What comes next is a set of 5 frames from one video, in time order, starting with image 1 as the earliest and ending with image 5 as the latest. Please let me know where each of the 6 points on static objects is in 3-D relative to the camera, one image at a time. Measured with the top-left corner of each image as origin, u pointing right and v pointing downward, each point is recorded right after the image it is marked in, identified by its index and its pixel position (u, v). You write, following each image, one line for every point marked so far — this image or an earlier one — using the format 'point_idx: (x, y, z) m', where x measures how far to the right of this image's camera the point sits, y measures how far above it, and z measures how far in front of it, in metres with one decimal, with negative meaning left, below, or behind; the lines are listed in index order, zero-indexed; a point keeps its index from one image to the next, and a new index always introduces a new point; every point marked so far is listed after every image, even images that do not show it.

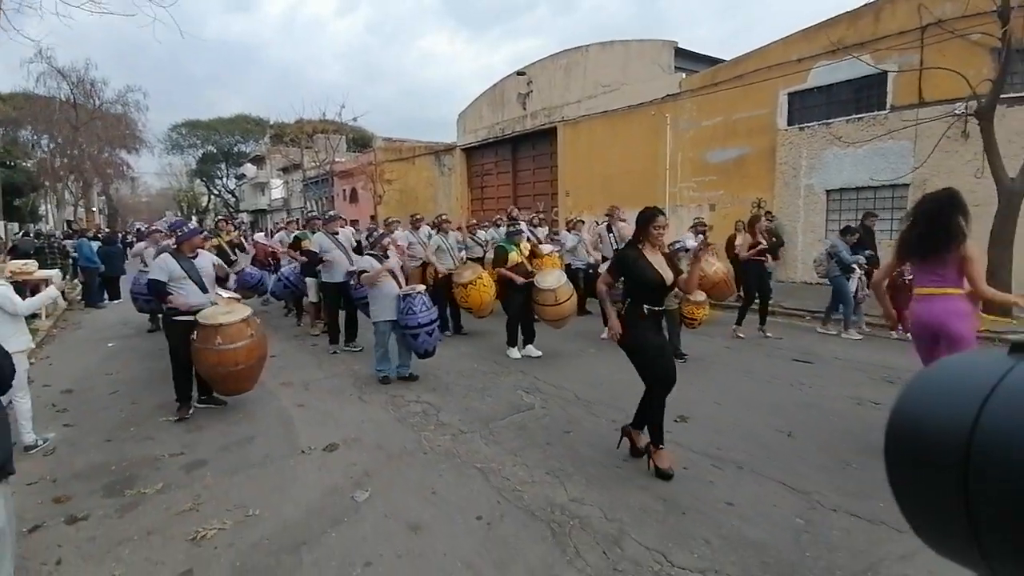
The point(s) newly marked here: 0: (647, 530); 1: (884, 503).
0: (+0.8, -1.5, +3.5) m
1: (+2.5, -1.5, +3.7) m
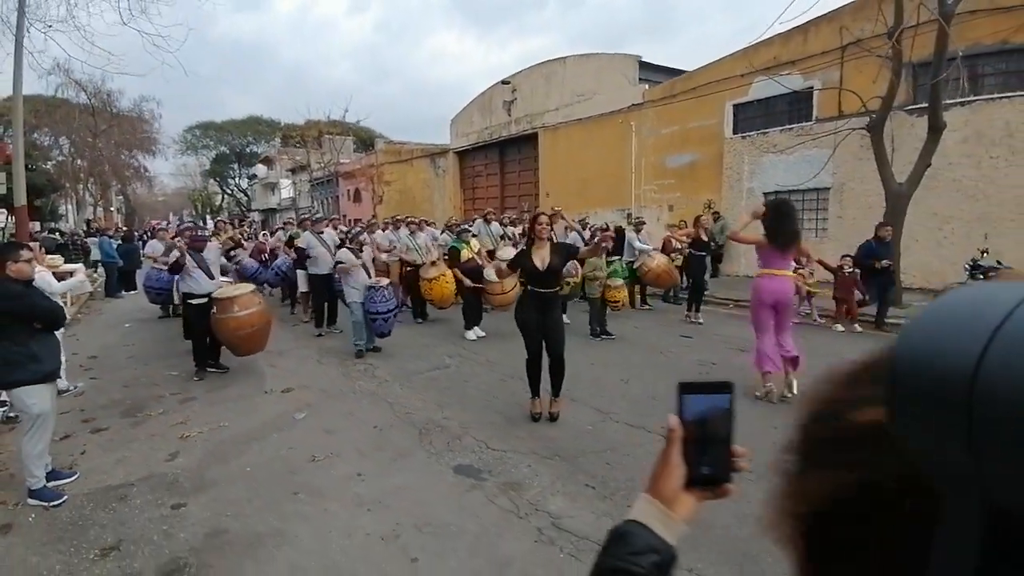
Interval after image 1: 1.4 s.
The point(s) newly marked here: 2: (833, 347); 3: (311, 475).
0: (-0.3, -1.3, +5.2) m
1: (+1.4, -1.3, +5.4) m
2: (+4.9, -0.9, +8.3) m
3: (-1.6, -1.5, +4.4) m
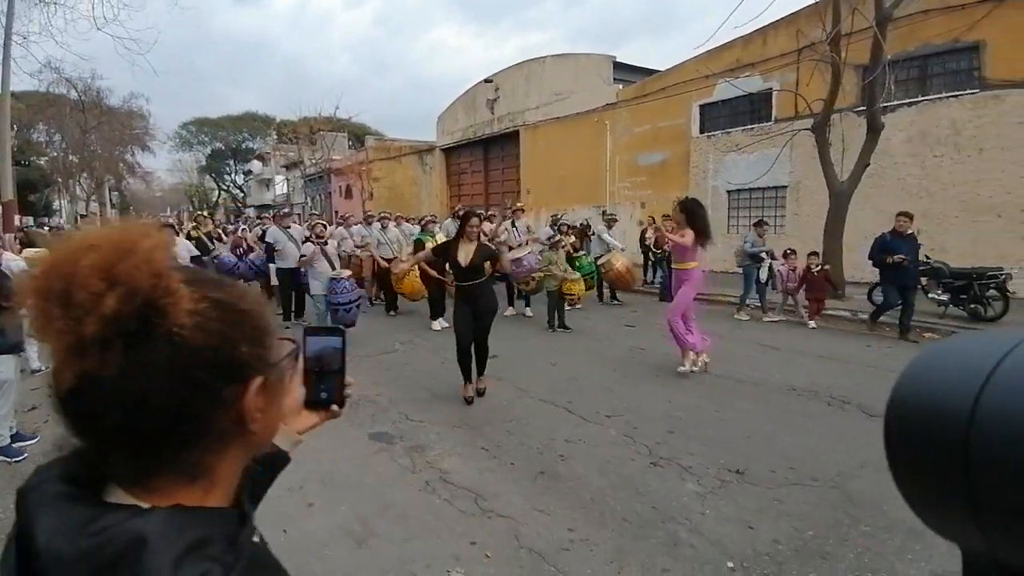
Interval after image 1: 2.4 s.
0: (-1.1, -1.2, +5.7) m
1: (+0.5, -1.2, +5.9) m
2: (+4.0, -0.8, +8.8) m
3: (-2.4, -1.4, +4.9) m
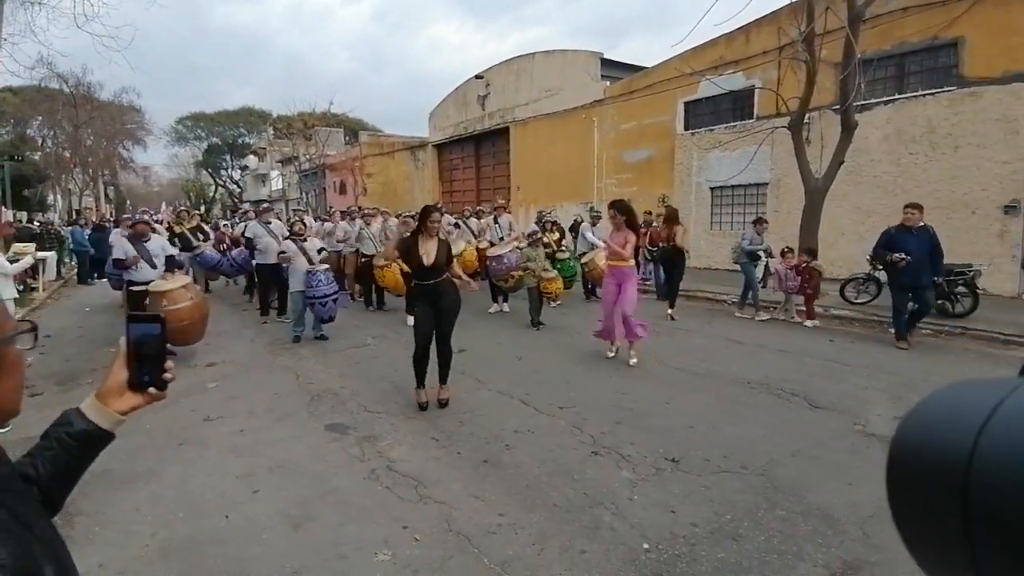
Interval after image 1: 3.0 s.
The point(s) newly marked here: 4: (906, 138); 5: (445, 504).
0: (-1.5, -1.2, +5.8) m
1: (+0.1, -1.1, +6.0) m
2: (+3.6, -0.7, +9.0) m
3: (-2.9, -1.3, +5.1) m
4: (+8.8, +3.3, +12.2) m
5: (-0.4, -1.5, +3.7) m
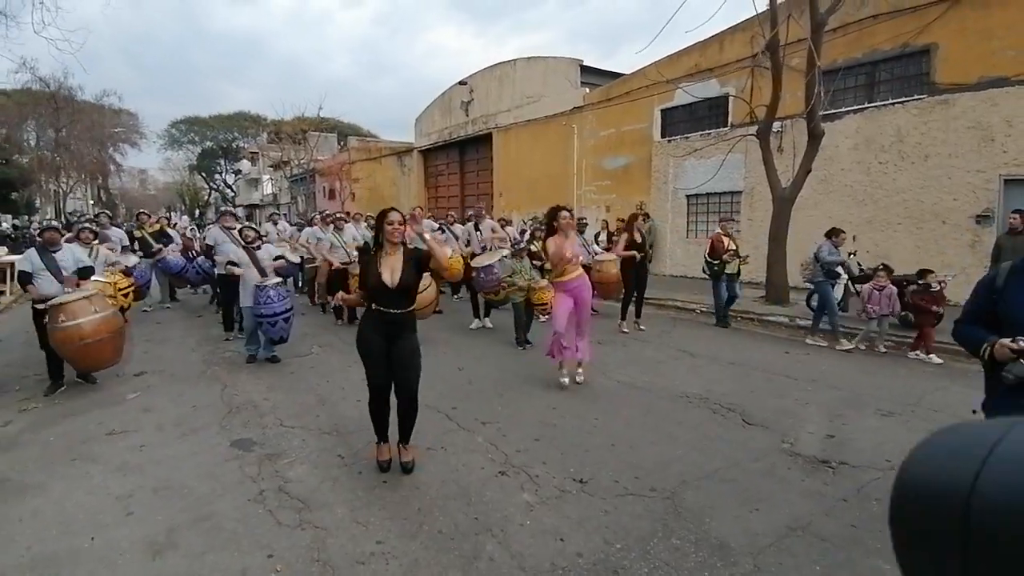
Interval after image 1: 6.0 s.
0: (-2.3, -1.2, +5.6) m
1: (-0.6, -1.2, +5.8) m
2: (+2.8, -0.9, +8.8) m
3: (-3.6, -1.4, +4.8) m
4: (+8.0, +3.1, +12.1) m
5: (-1.2, -1.5, +3.4) m
